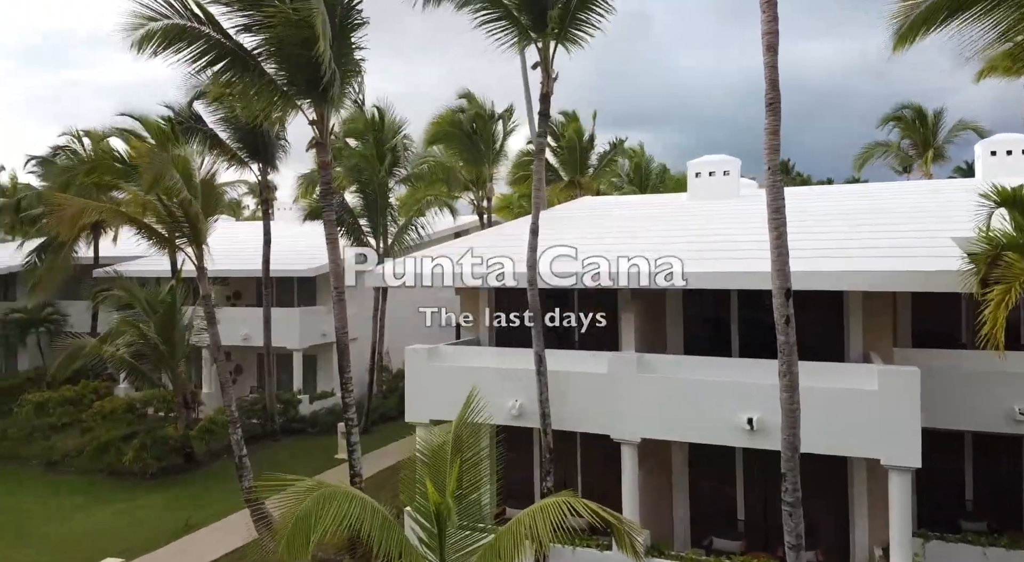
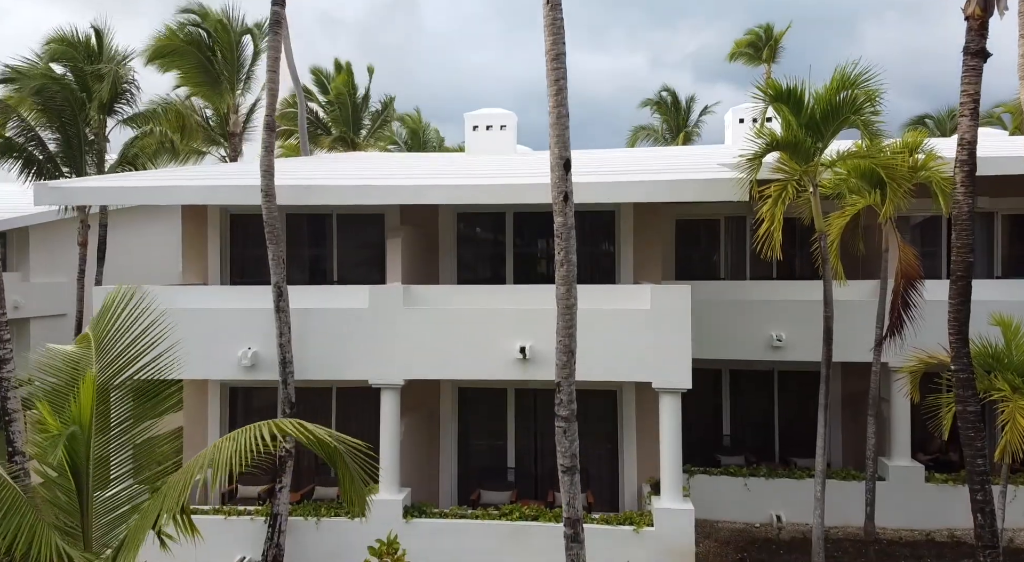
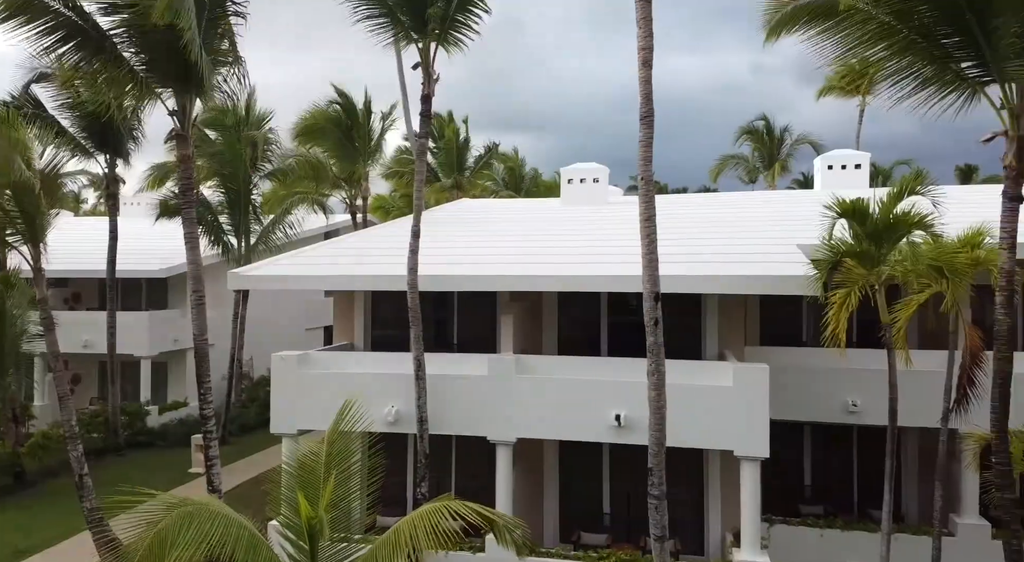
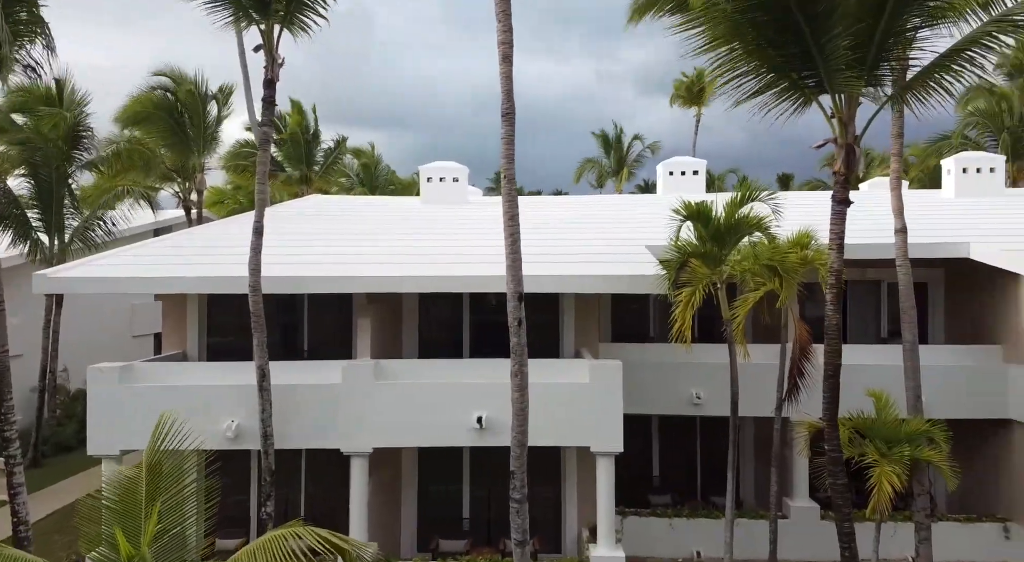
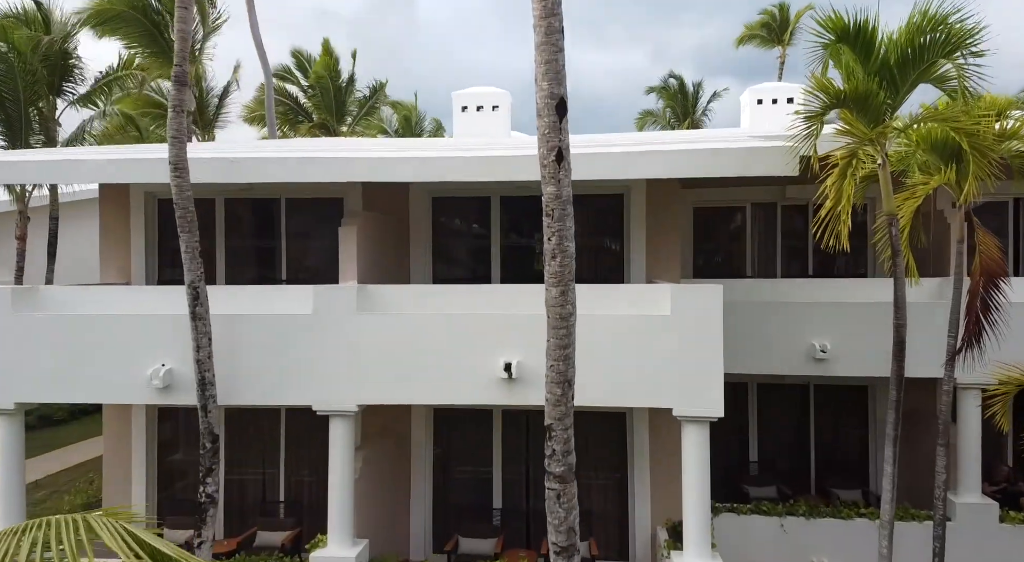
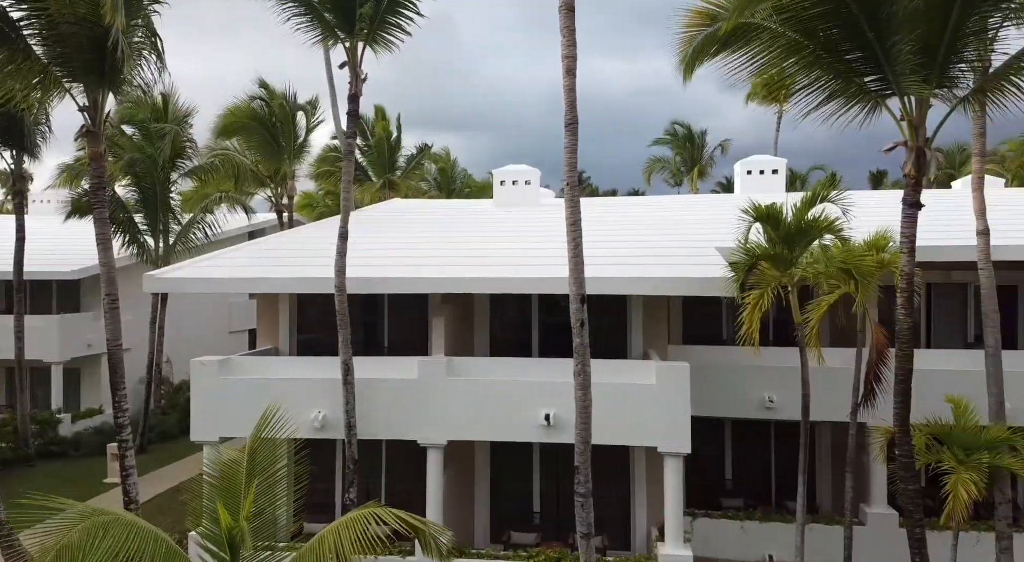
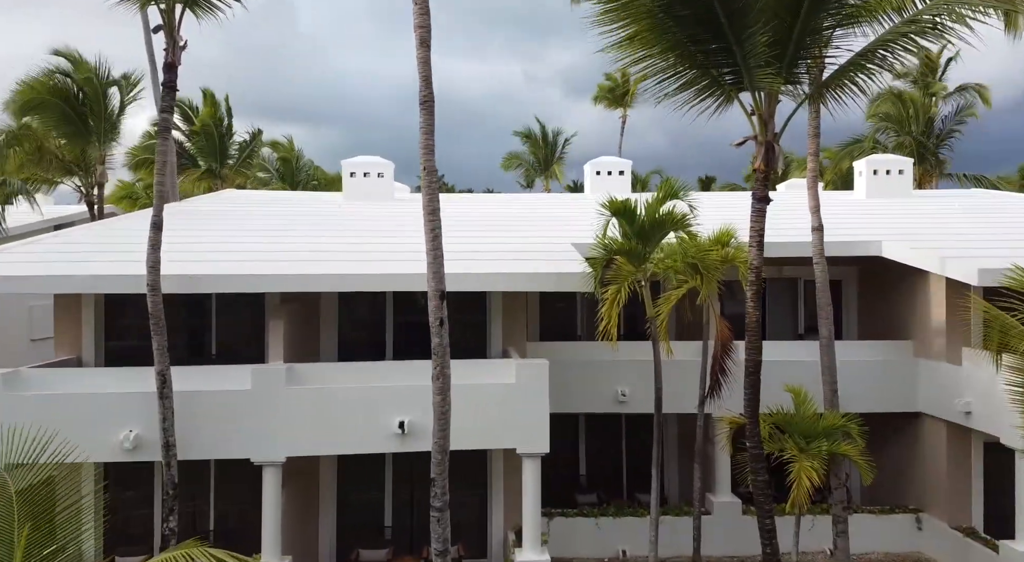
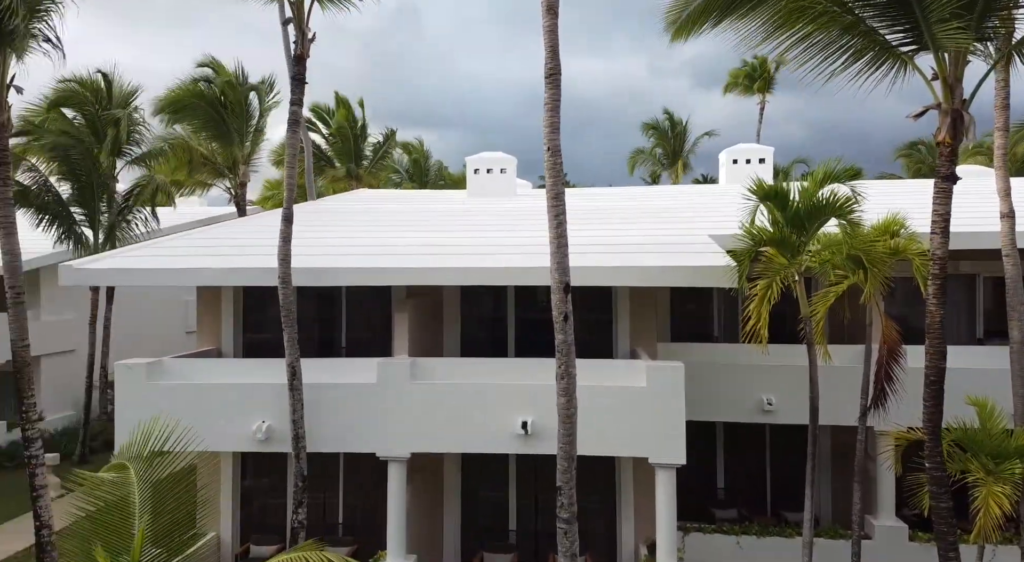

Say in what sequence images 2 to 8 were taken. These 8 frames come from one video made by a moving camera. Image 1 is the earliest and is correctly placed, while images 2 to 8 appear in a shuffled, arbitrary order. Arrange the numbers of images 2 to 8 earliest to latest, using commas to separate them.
3, 6, 4, 7, 8, 2, 5
